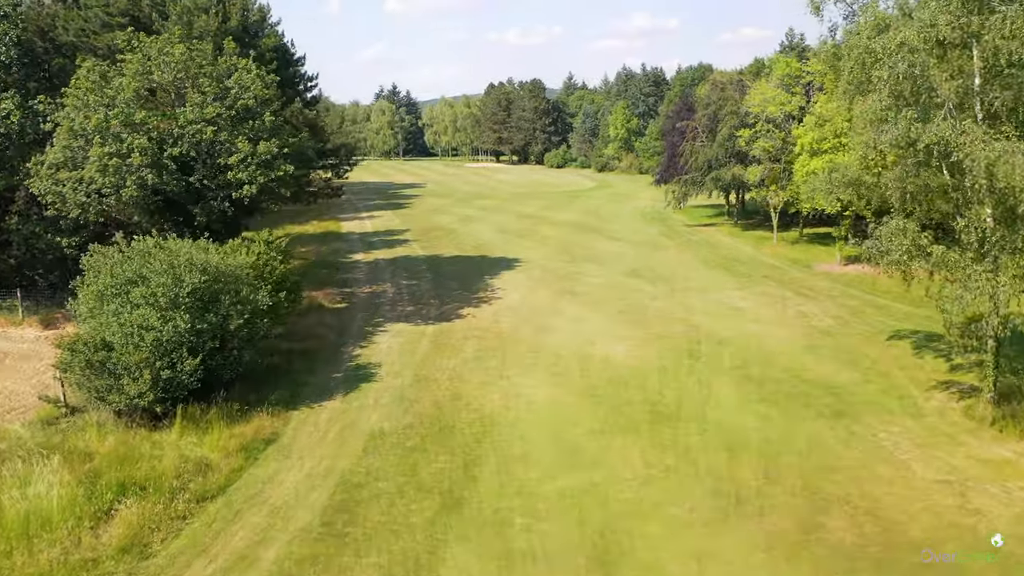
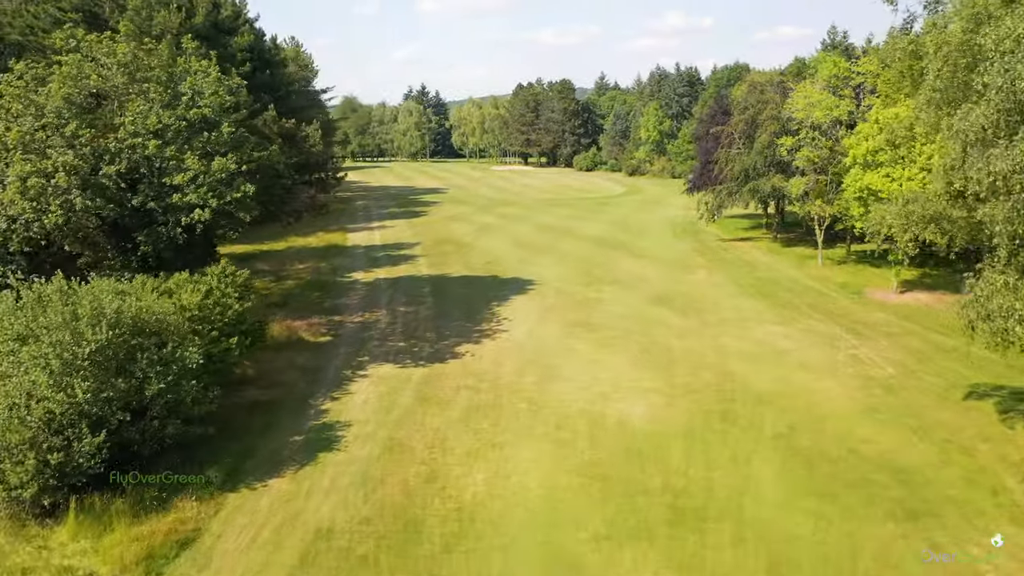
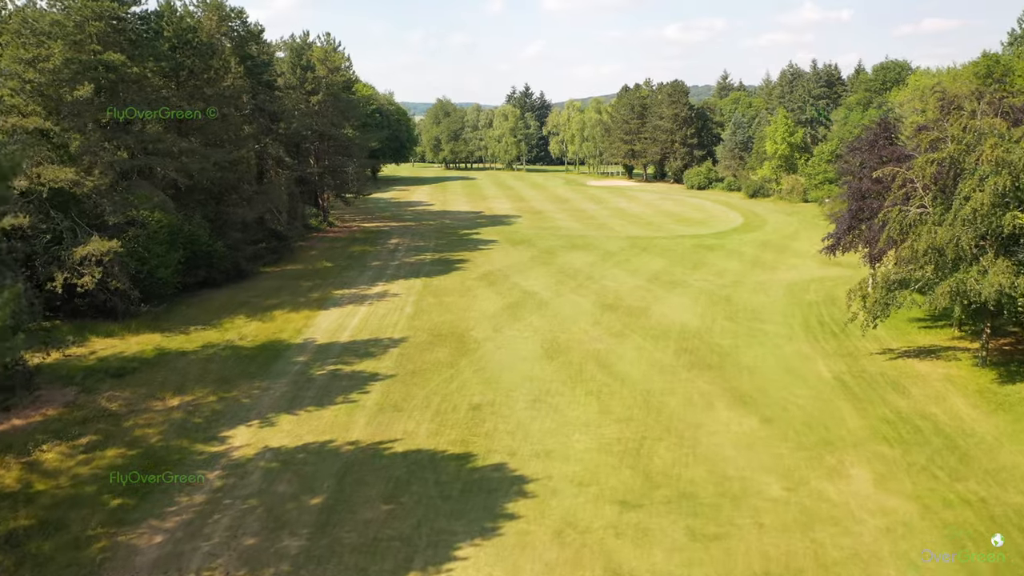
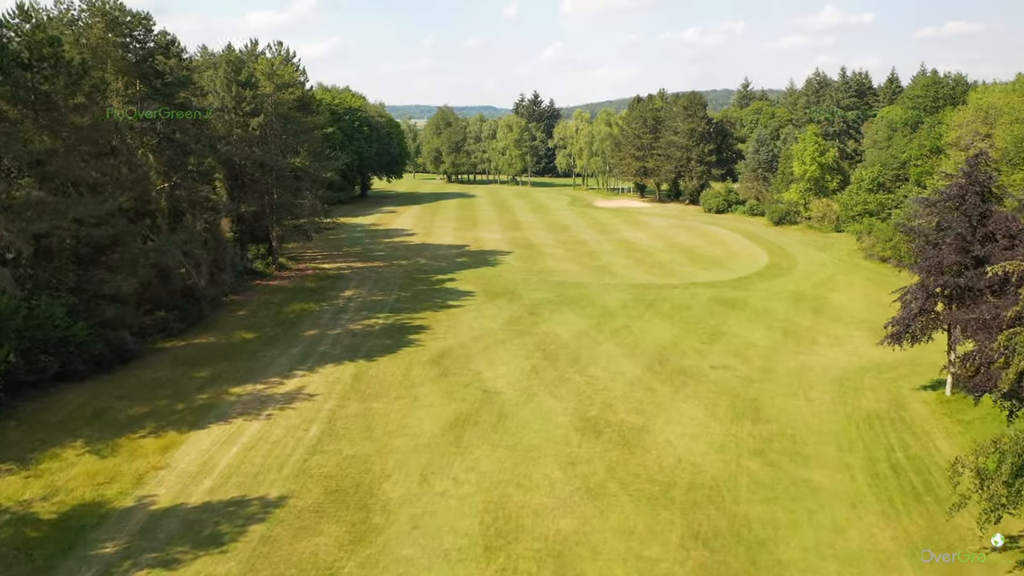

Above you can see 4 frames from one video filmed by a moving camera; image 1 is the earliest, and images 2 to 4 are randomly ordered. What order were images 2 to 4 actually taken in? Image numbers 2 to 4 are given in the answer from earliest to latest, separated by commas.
2, 3, 4
